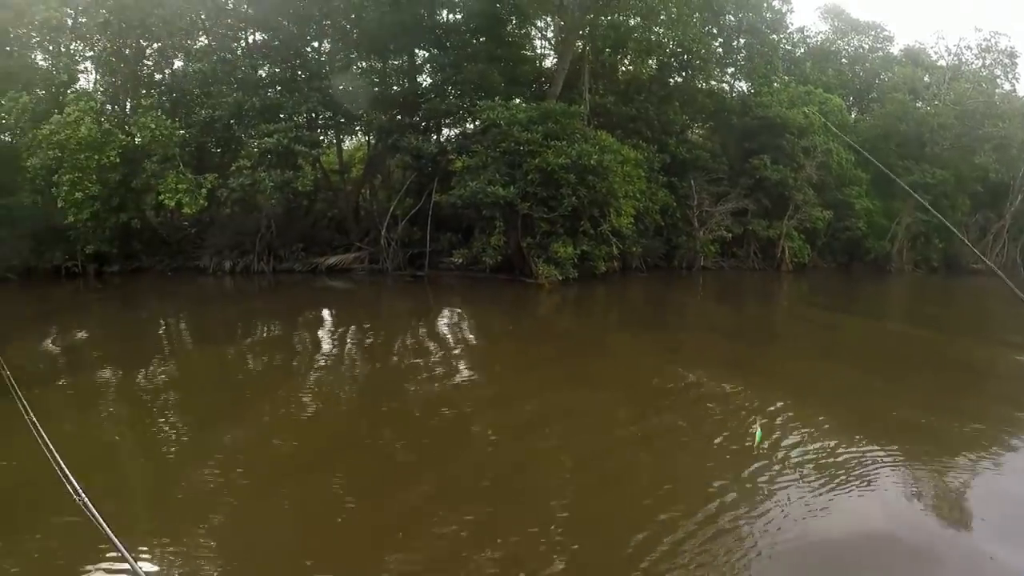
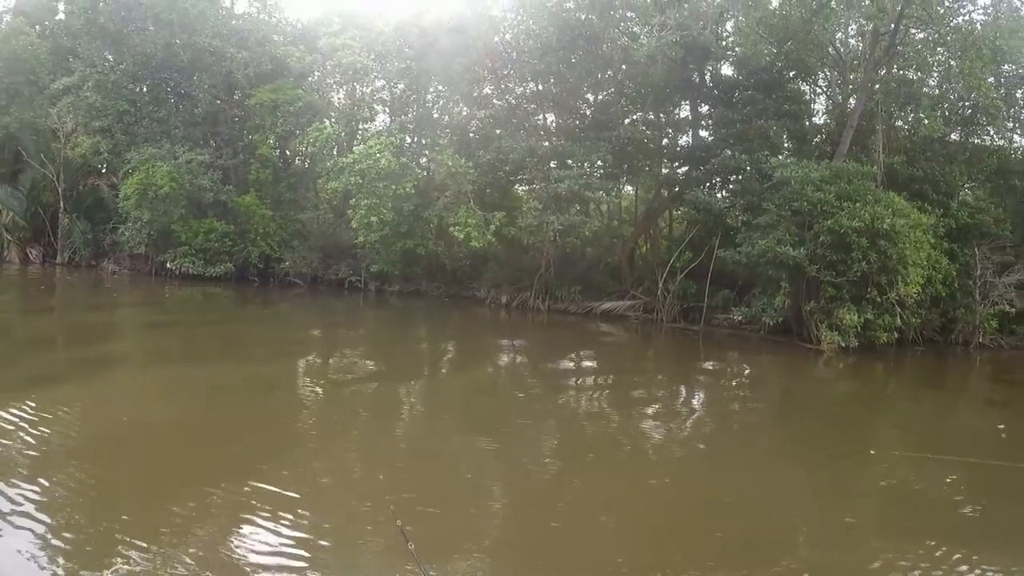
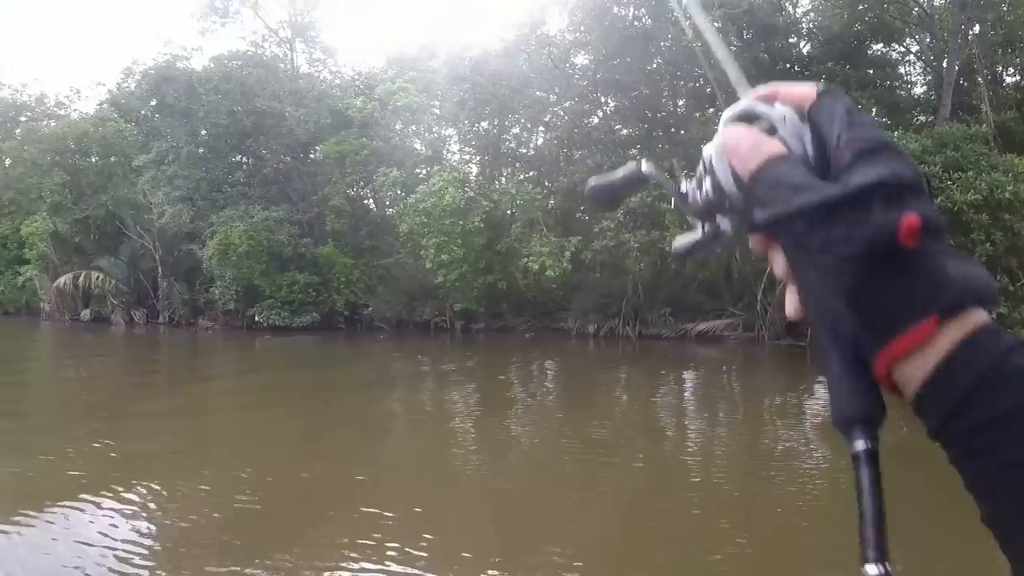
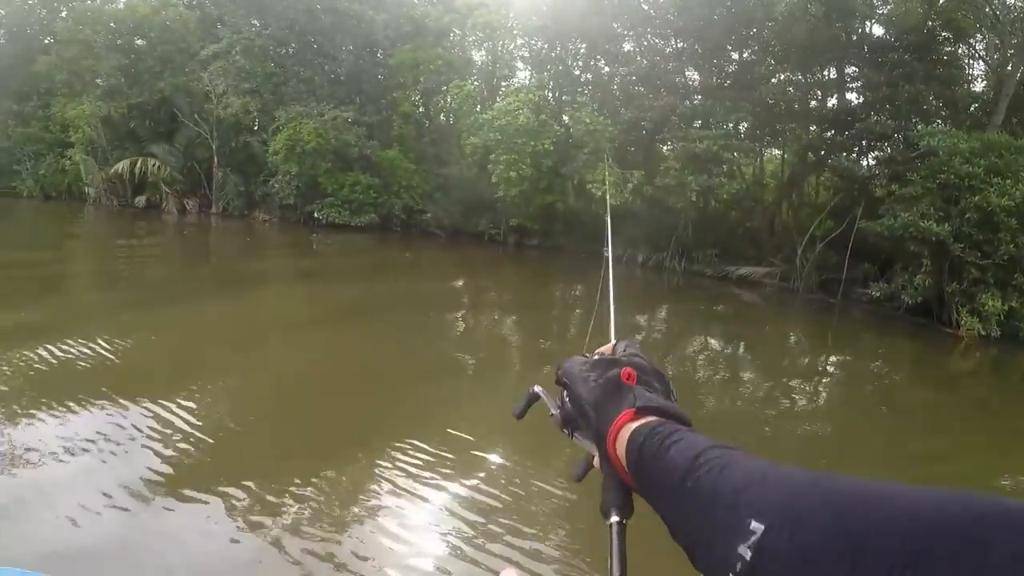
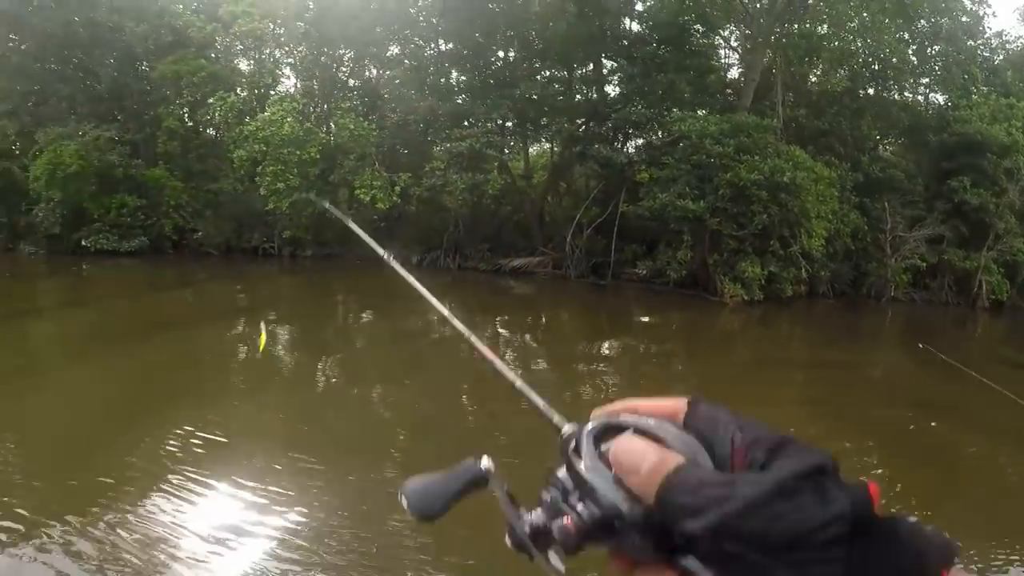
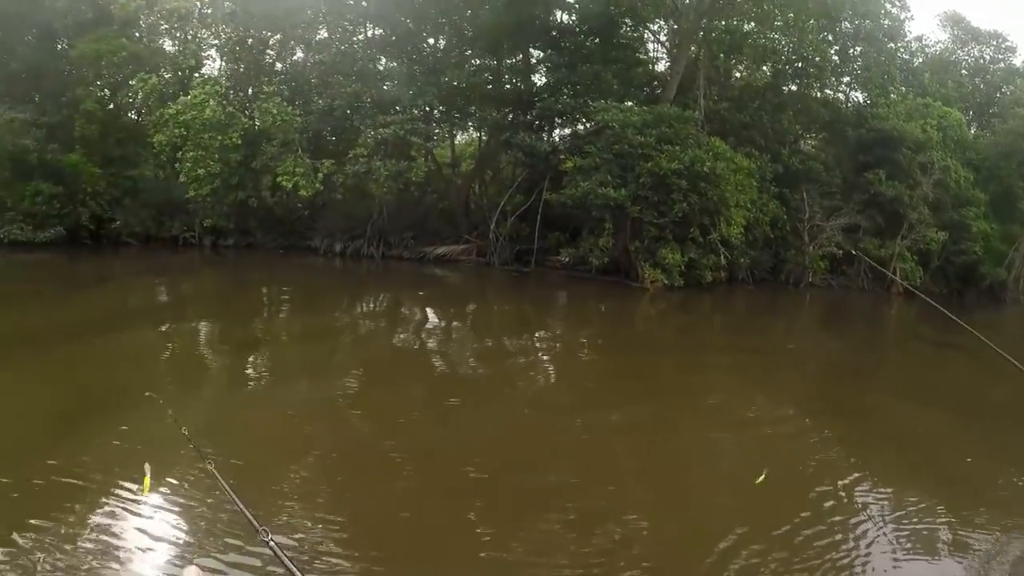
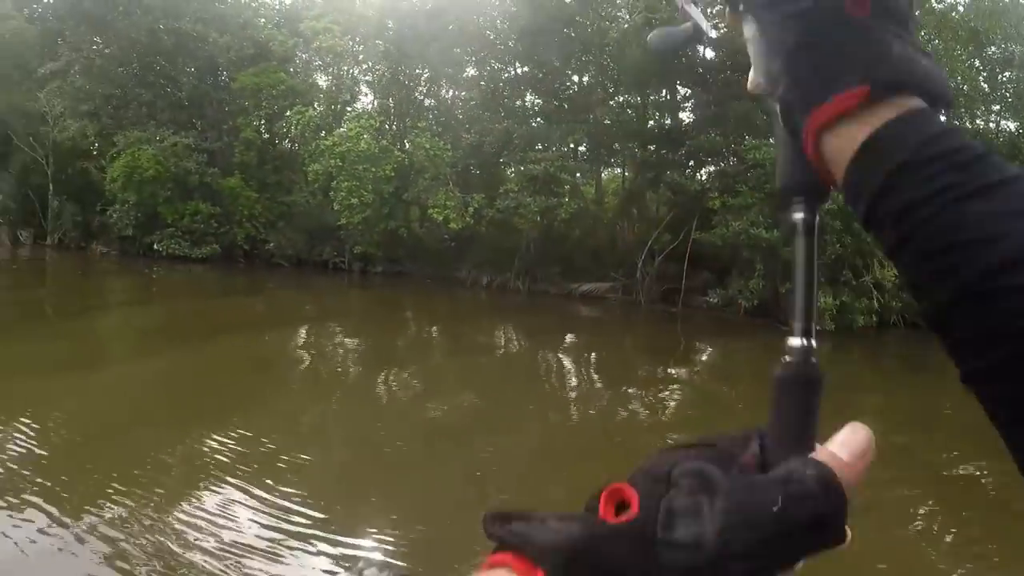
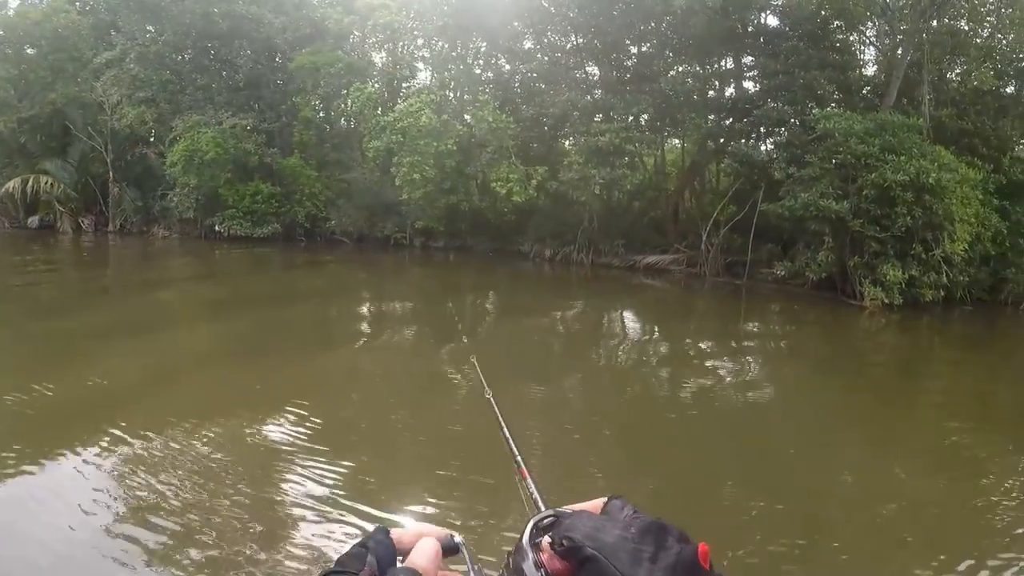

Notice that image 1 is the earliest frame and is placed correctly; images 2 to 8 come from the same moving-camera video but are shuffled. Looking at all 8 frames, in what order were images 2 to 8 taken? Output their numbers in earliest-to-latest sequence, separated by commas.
6, 5, 7, 4, 8, 2, 3
